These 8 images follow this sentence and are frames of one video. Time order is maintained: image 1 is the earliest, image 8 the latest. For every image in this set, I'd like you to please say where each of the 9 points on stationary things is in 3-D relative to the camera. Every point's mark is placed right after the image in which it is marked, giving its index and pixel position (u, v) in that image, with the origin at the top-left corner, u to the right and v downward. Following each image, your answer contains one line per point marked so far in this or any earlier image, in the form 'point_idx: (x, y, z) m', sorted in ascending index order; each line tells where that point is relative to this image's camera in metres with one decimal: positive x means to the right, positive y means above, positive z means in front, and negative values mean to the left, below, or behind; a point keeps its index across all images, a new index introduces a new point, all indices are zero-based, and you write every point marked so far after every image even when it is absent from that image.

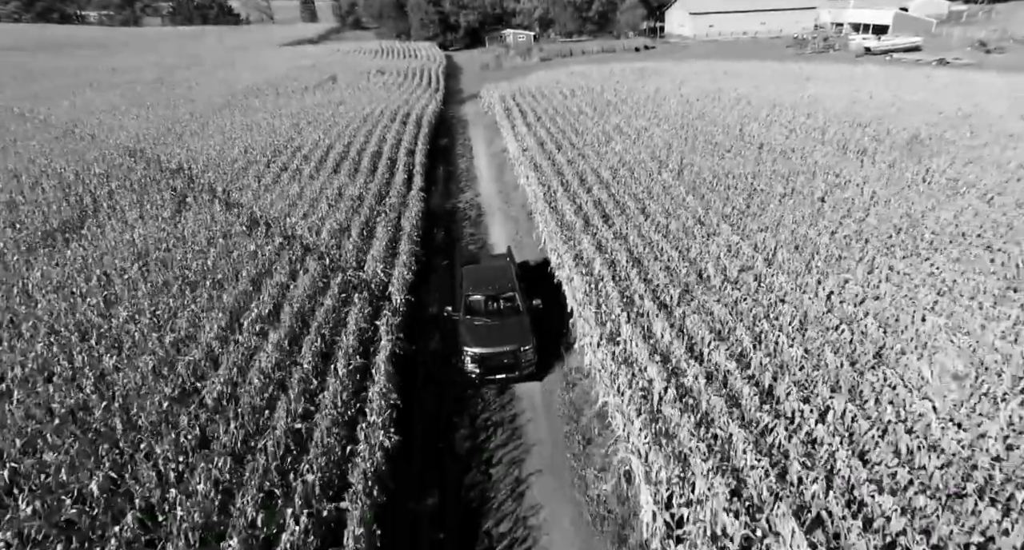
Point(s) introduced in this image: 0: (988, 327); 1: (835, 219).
0: (+9.0, -1.0, +12.4) m
1: (+8.9, +1.6, +18.0) m
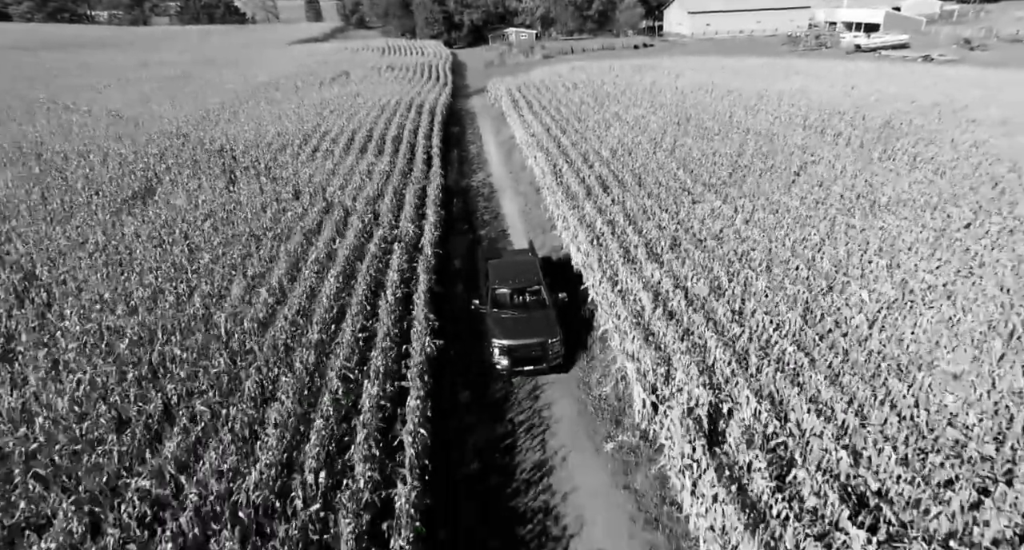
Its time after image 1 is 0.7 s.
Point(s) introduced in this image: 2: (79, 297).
0: (+9.4, +0.2, +15.1) m
1: (+9.3, +2.8, +20.7) m
2: (-8.6, -0.3, +13.1) m
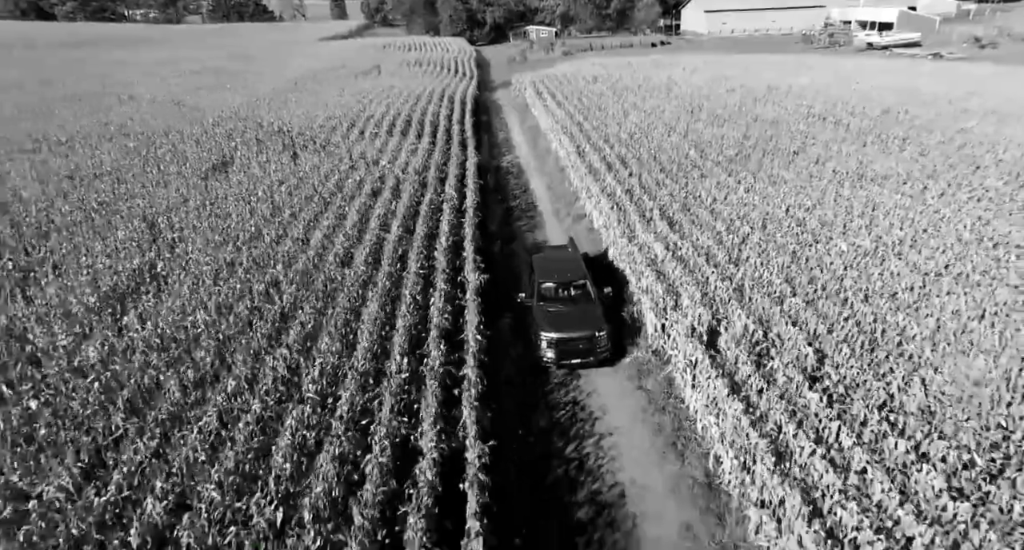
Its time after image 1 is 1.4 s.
0: (+10.3, +1.3, +17.7) m
1: (+10.4, +3.9, +23.2) m
2: (-7.7, +1.0, +16.1) m
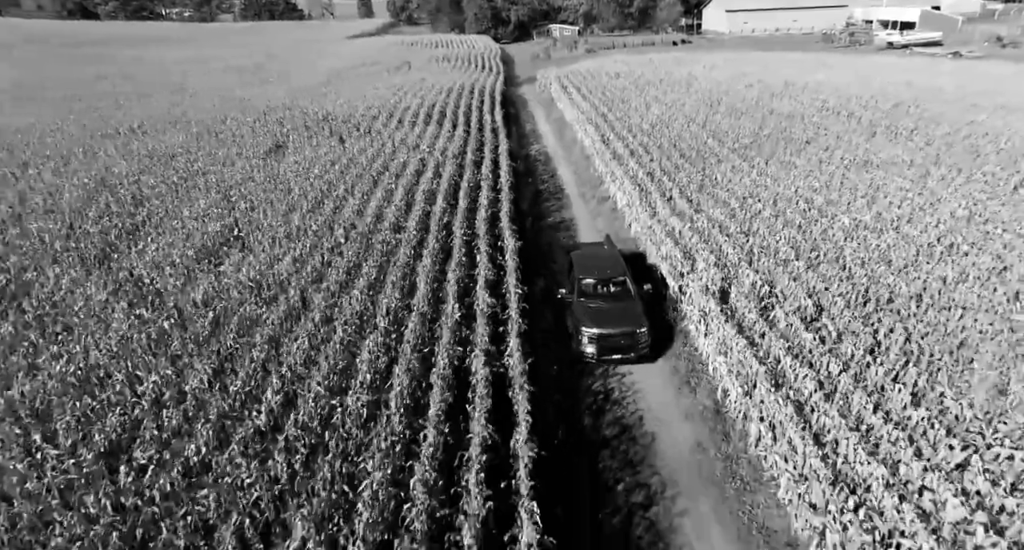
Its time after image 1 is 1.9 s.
0: (+11.2, +2.1, +19.3) m
1: (+11.5, +4.7, +24.9) m
2: (-6.8, +2.0, +18.2) m
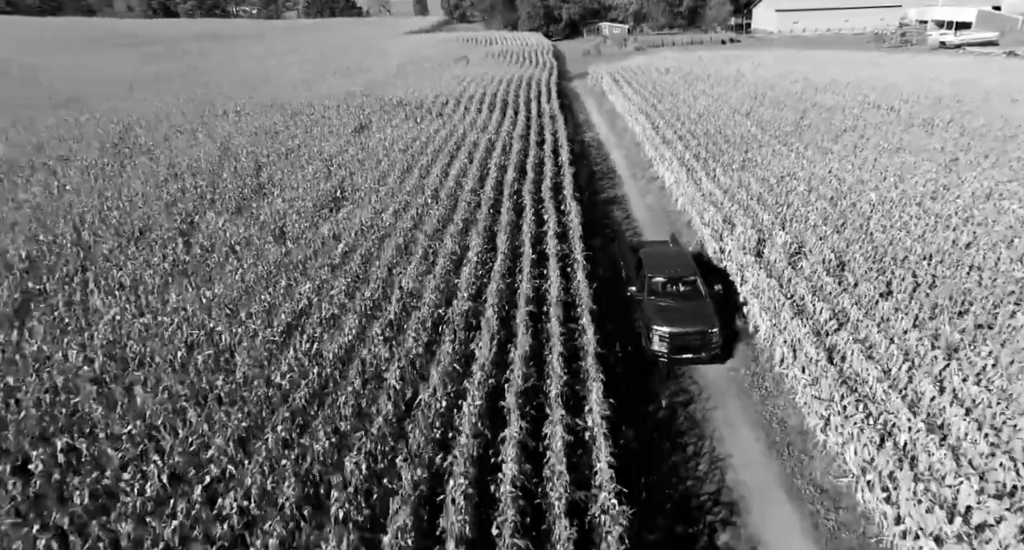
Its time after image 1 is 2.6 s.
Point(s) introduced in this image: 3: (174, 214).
0: (+13.2, +3.0, +21.4) m
1: (+13.9, +5.6, +26.9) m
2: (-4.8, +3.4, +21.3) m
3: (-8.5, +1.4, +16.7) m
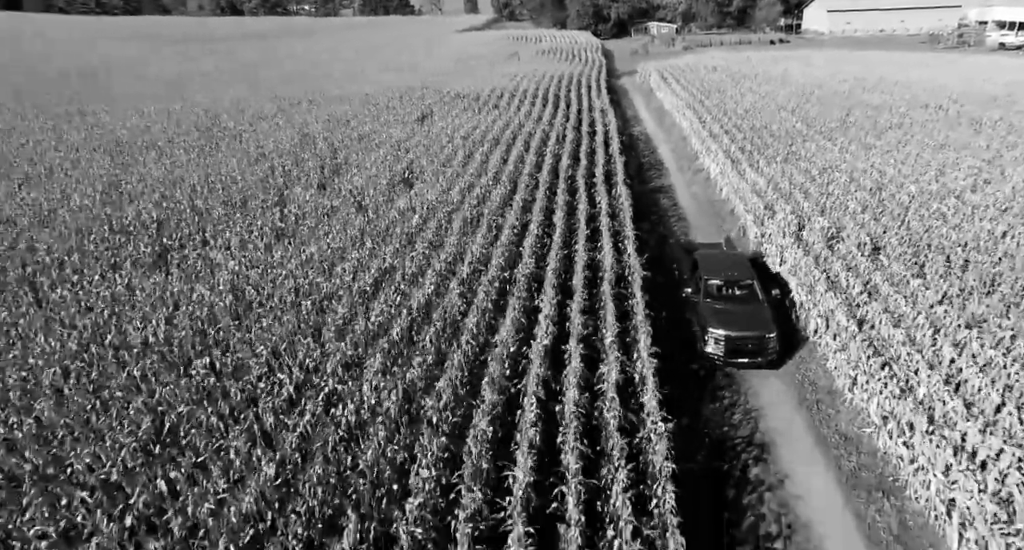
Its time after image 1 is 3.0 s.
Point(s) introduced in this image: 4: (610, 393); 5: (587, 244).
0: (+15.1, +3.3, +22.1) m
1: (+16.2, +5.9, +27.6) m
2: (-2.9, +4.2, +23.2) m
3: (-6.9, +2.4, +18.8) m
4: (+1.6, -1.9, +10.4) m
5: (+1.9, +0.8, +16.8) m
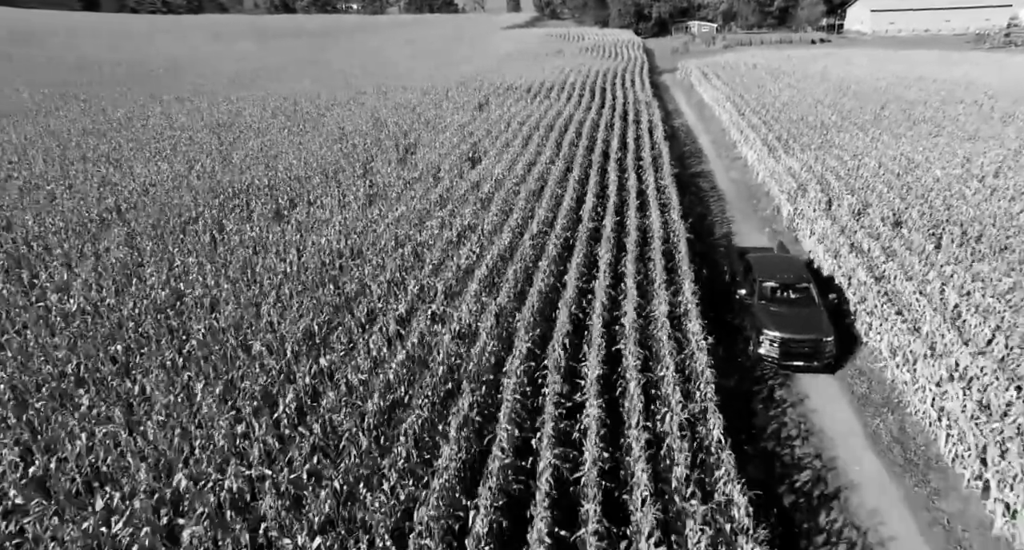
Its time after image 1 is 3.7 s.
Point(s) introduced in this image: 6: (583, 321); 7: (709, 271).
0: (+17.1, +4.0, +23.8) m
1: (+18.5, +6.6, +29.2) m
2: (-0.9, +5.3, +25.7) m
3: (-5.1, +3.6, +21.5) m
4: (+2.9, -0.8, +12.7) m
5: (+3.6, +1.8, +19.1) m
6: (+1.4, -1.0, +13.1) m
7: (+5.5, 0.0, +18.4) m
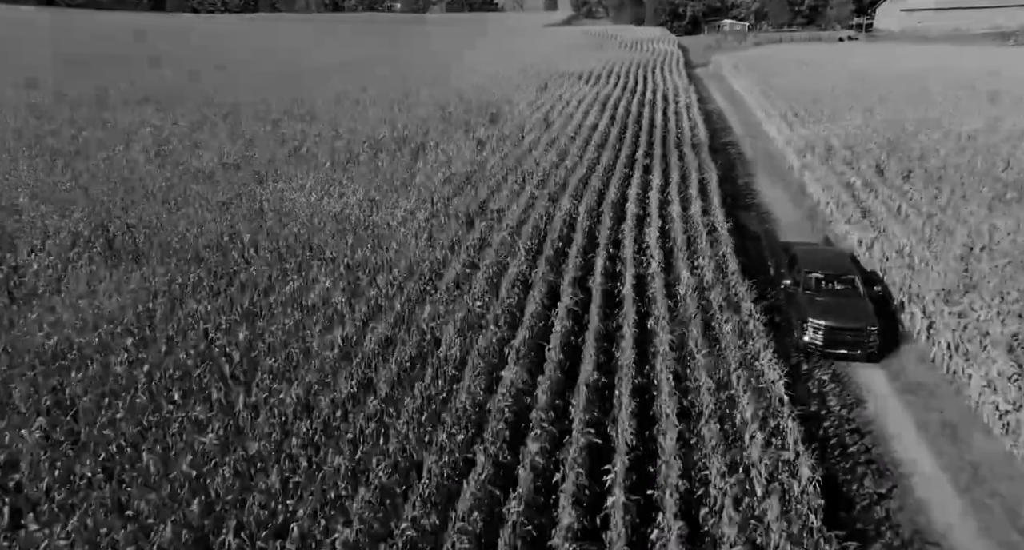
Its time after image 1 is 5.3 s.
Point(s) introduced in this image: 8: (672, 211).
0: (+20.0, +6.4, +29.2) m
1: (+21.6, +8.9, +34.6) m
2: (+2.2, +8.0, +31.9) m
3: (-2.2, +6.3, +27.9) m
4: (+5.3, +1.7, +18.8) m
5: (+6.3, +4.4, +25.1) m
6: (+3.8, +1.6, +19.2) m
7: (+8.1, +2.6, +24.3) m
8: (+4.6, +1.8, +19.1) m
